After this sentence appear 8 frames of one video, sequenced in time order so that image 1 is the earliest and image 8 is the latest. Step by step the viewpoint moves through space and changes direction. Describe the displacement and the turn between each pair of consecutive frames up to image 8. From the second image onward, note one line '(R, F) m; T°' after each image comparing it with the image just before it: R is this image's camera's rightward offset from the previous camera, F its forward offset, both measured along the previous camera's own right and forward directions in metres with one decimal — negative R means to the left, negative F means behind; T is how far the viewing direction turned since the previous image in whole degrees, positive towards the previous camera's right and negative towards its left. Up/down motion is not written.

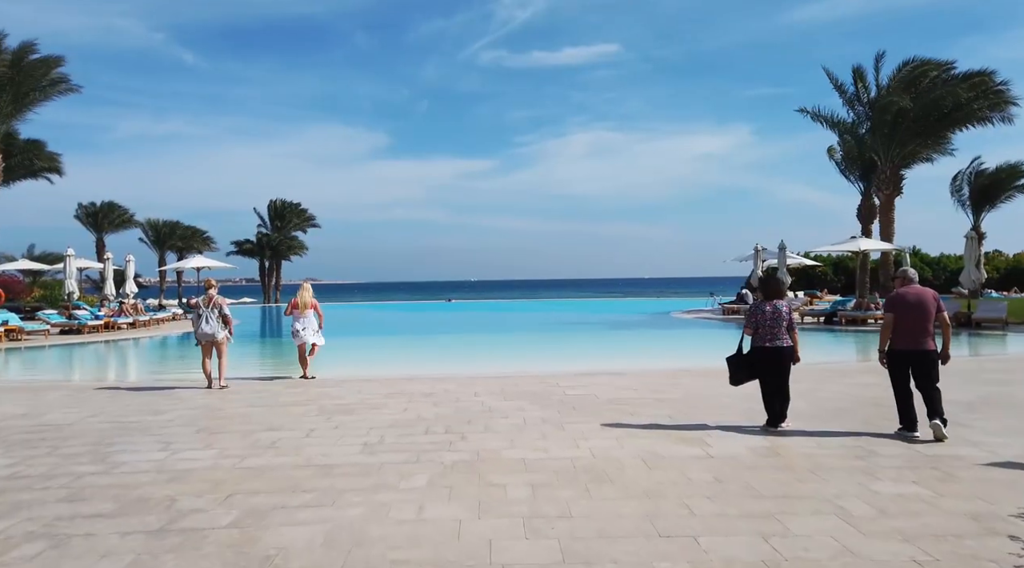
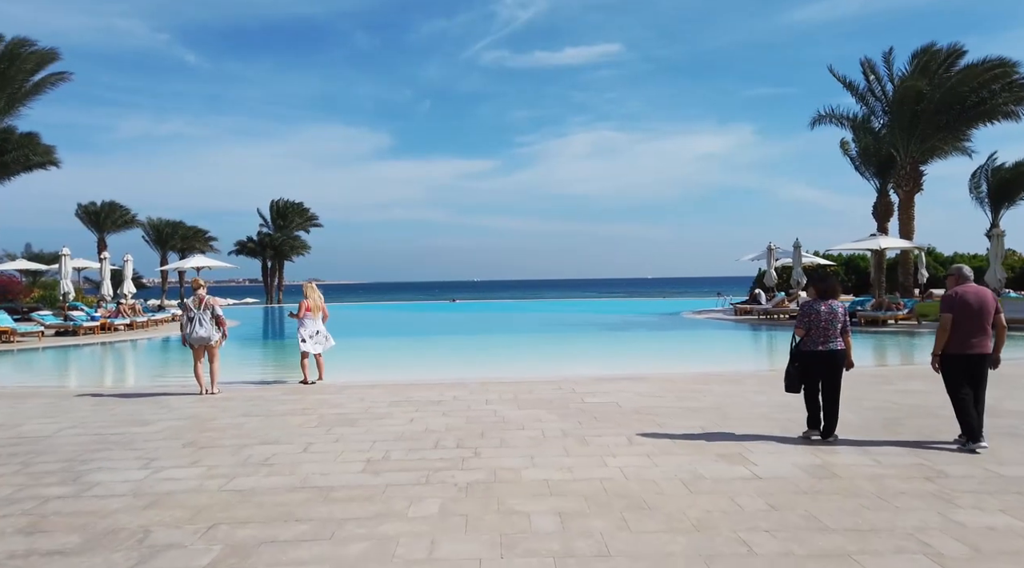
(-0.1, +0.6) m; 0°
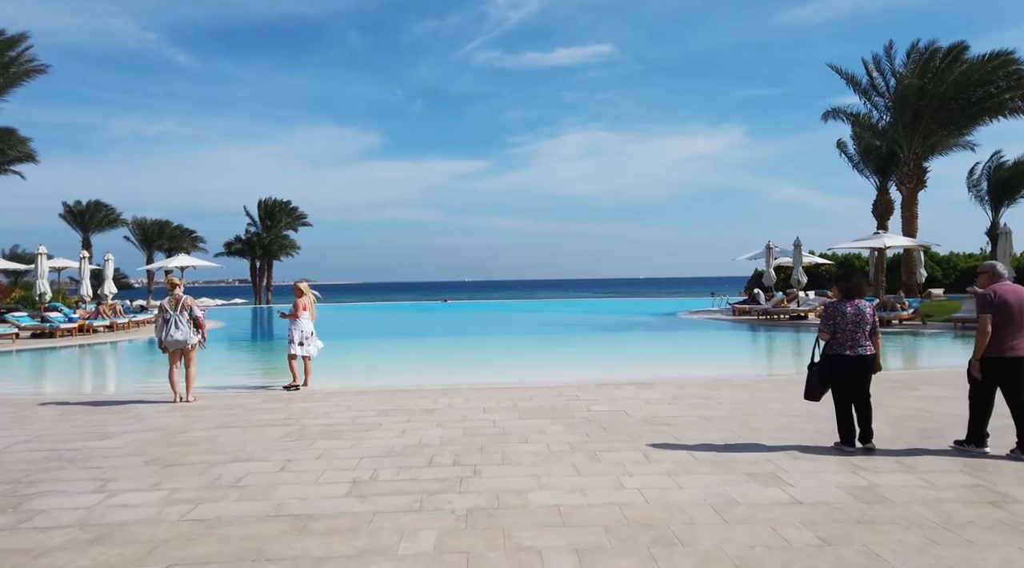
(-0.1, +0.6) m; +1°
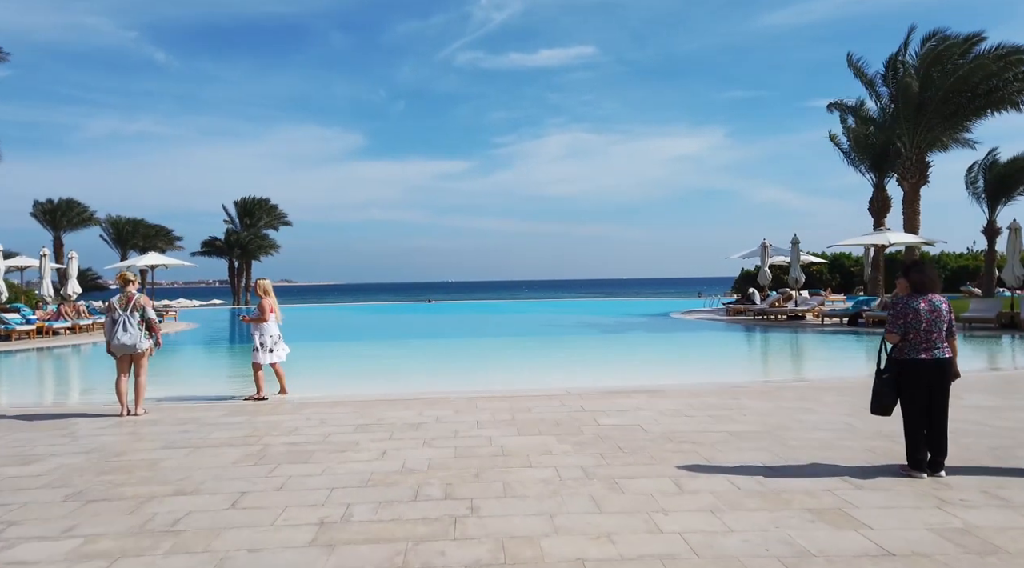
(-0.1, +0.9) m; +1°
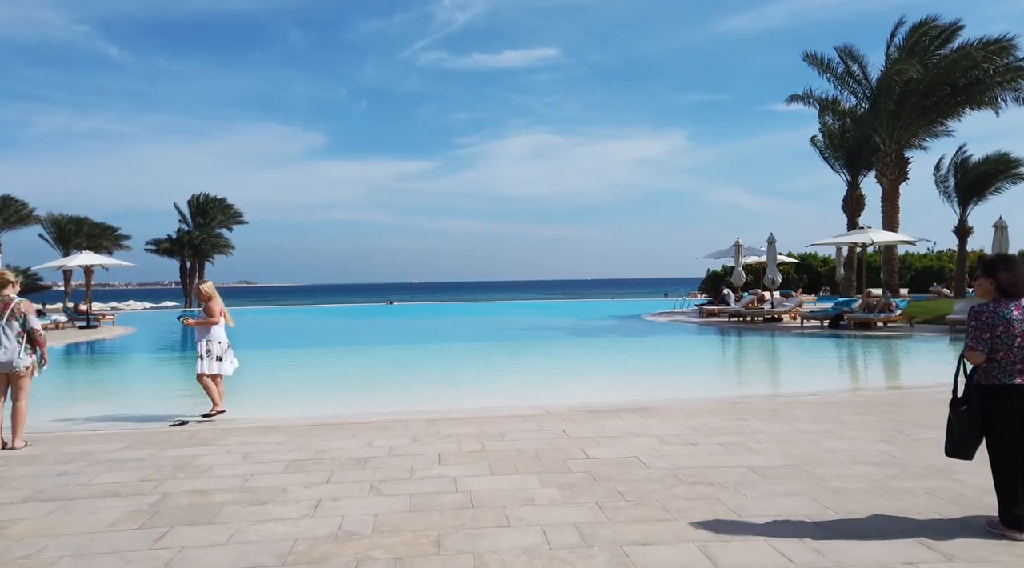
(0.0, +1.2) m; +3°
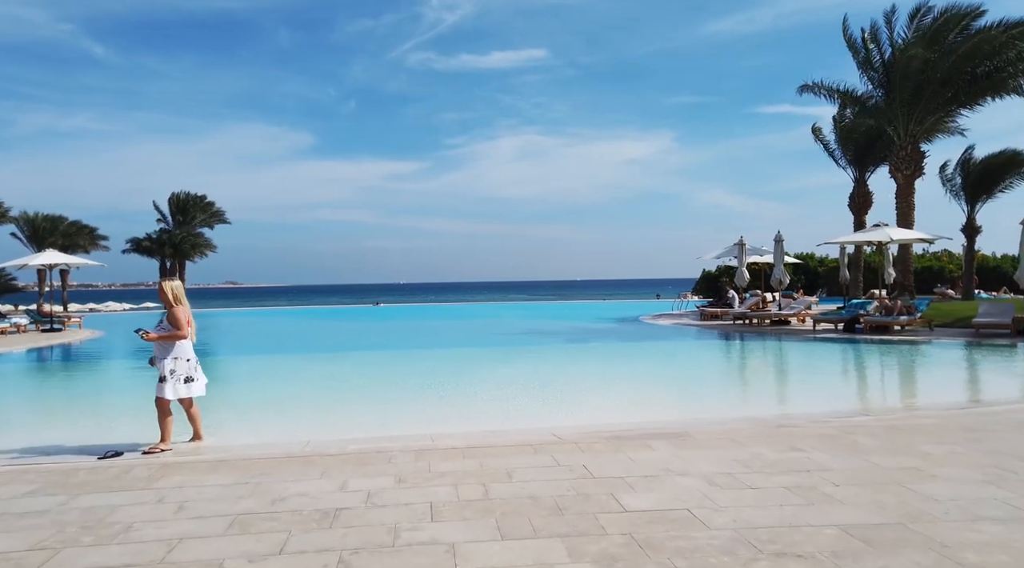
(-0.1, +1.2) m; +1°
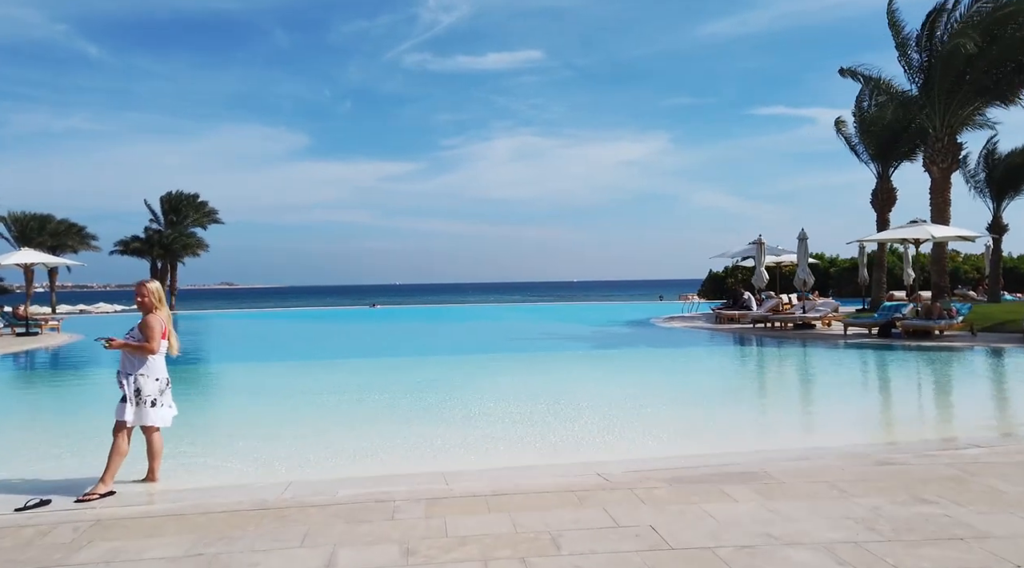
(-0.2, +1.2) m; 0°
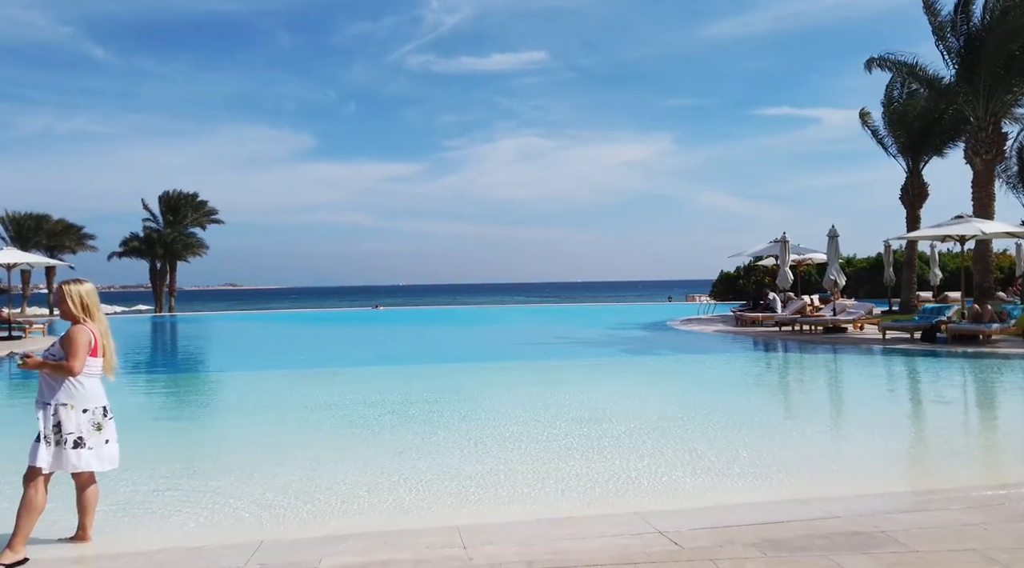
(-0.2, +1.1) m; 0°
